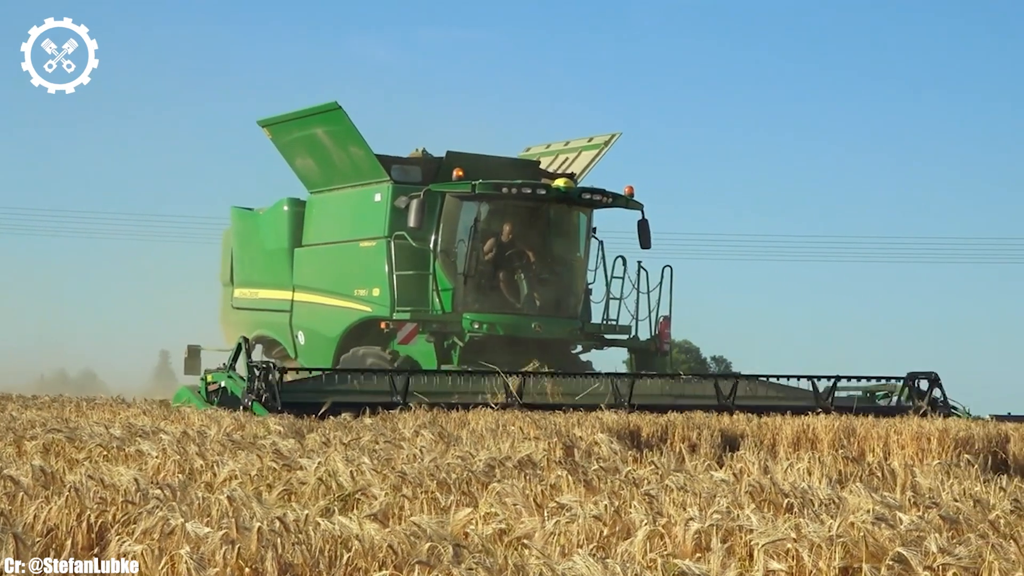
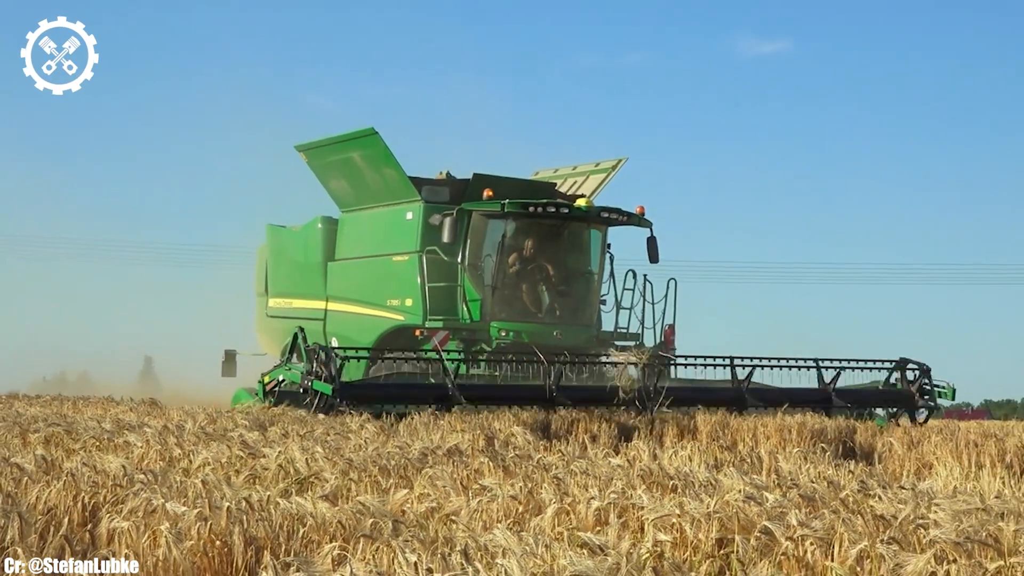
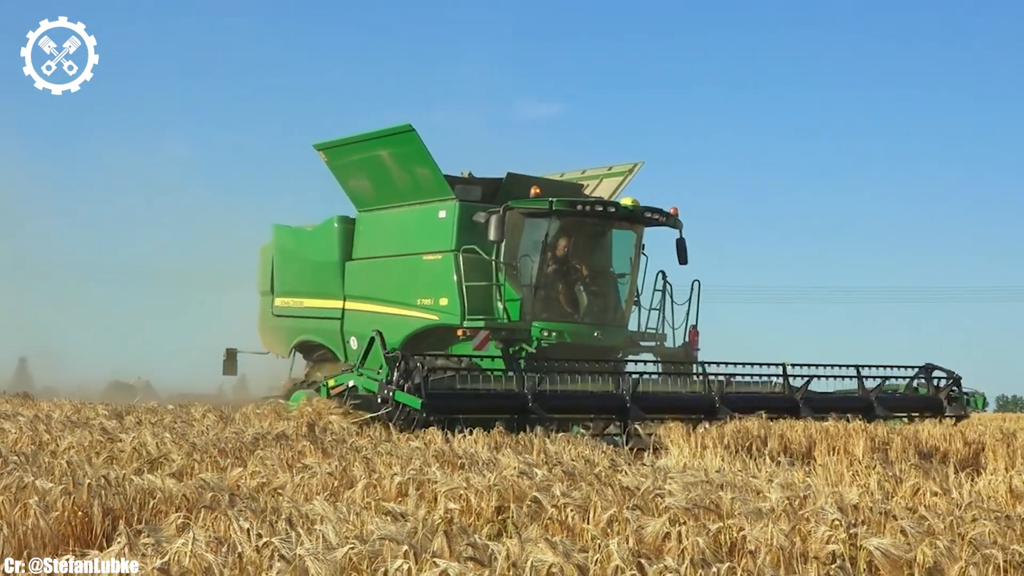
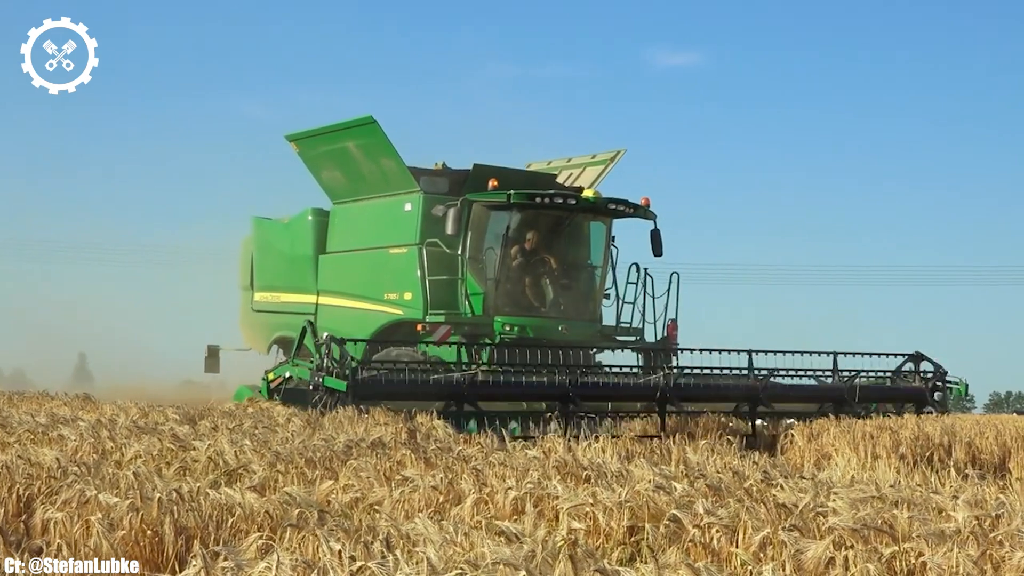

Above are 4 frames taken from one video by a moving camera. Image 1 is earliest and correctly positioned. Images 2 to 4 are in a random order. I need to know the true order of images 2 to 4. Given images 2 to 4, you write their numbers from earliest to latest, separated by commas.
2, 4, 3
